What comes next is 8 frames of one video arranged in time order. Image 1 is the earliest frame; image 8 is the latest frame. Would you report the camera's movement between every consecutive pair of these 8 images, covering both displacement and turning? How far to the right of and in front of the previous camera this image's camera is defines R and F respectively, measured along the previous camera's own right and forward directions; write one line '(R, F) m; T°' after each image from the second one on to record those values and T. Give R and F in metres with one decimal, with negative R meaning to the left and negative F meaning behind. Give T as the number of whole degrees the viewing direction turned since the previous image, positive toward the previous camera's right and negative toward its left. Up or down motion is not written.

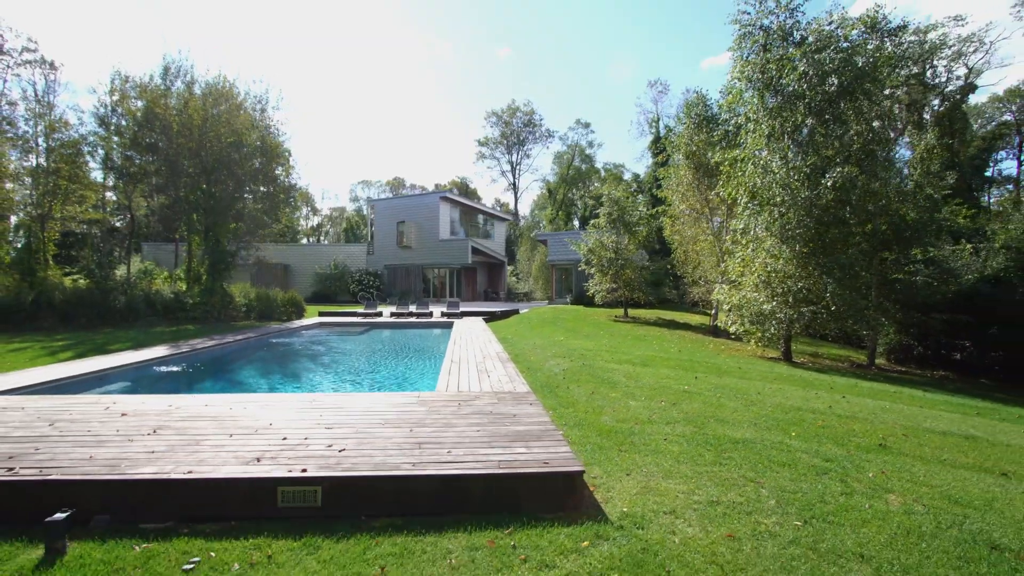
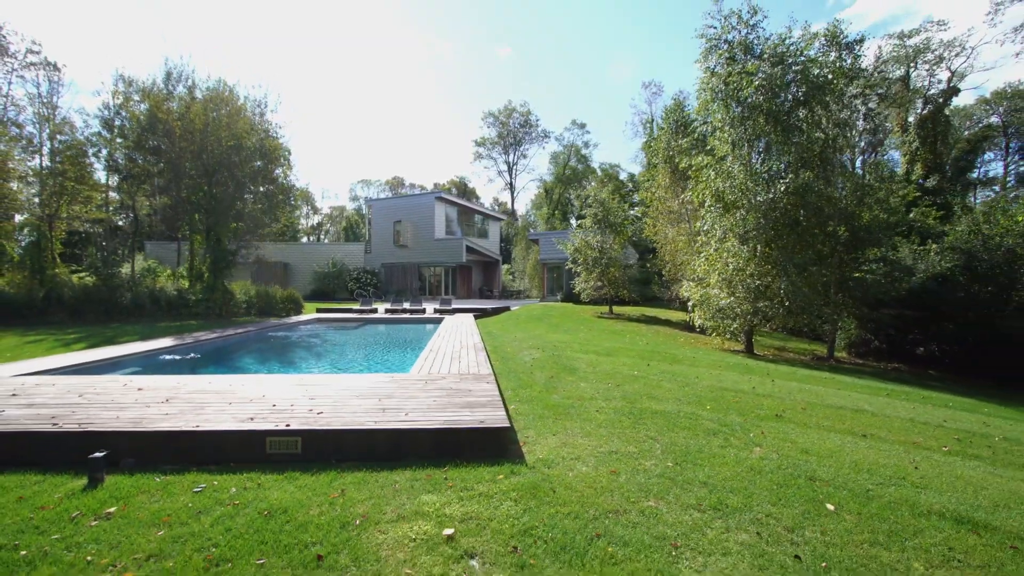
(+0.5, -0.9) m; 0°
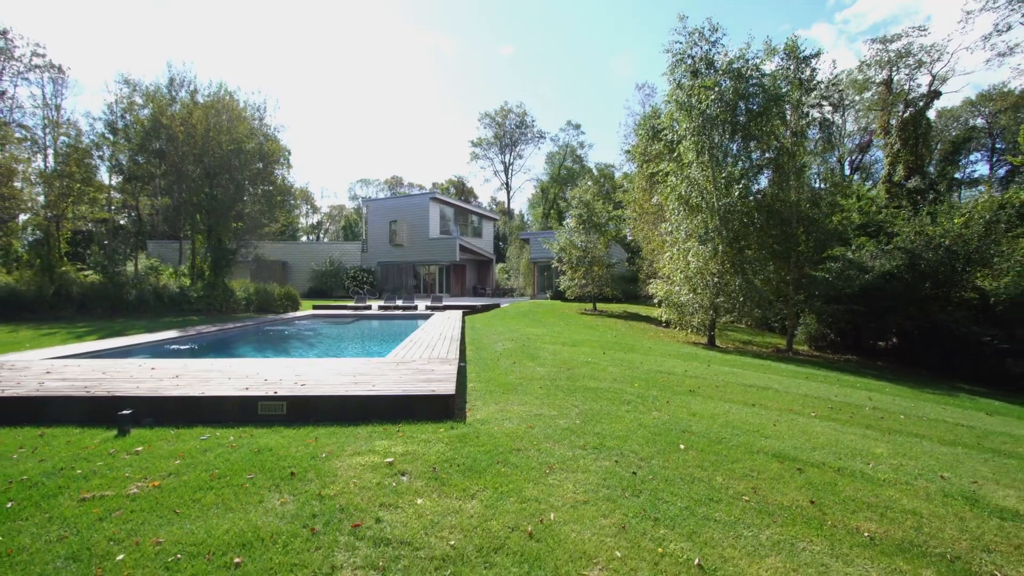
(+0.6, -1.0) m; 0°
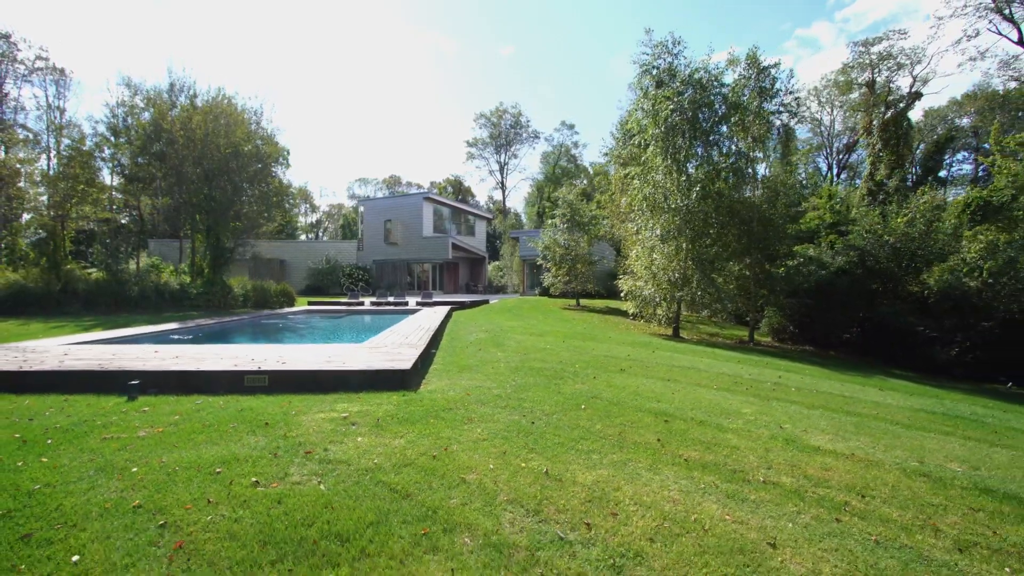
(+0.7, -1.0) m; 0°
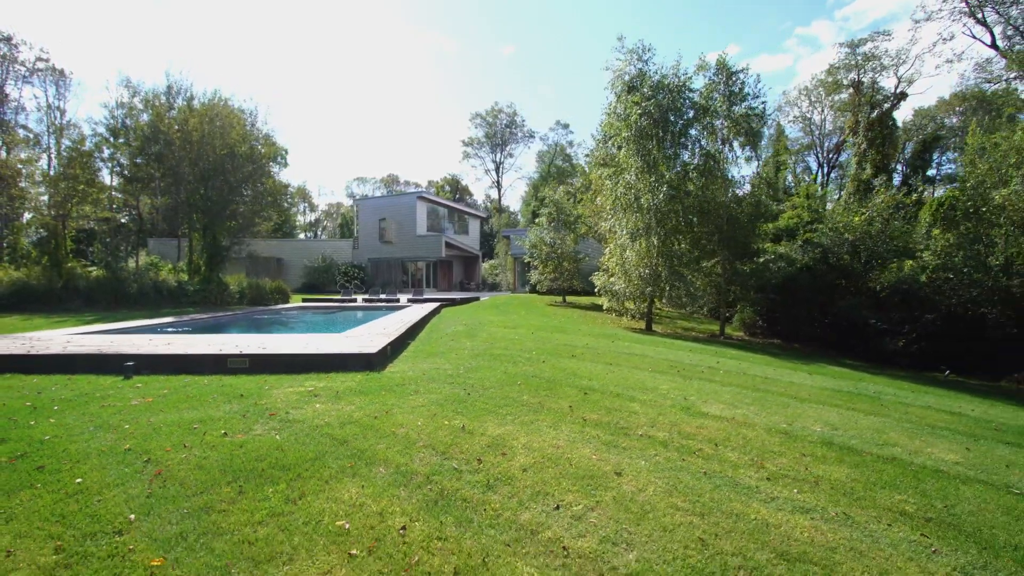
(+0.6, -0.7) m; 0°
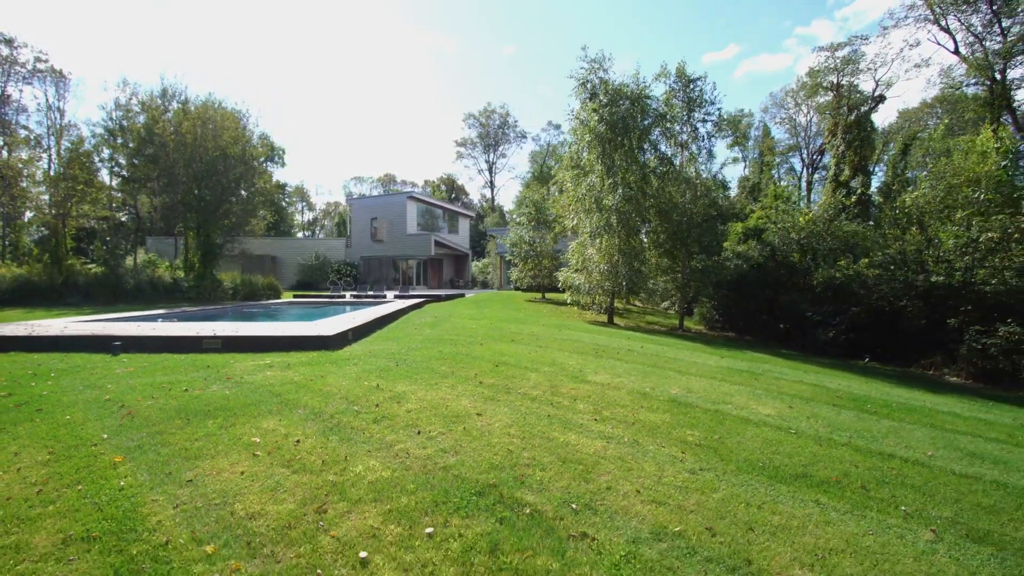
(+1.0, -1.0) m; 0°
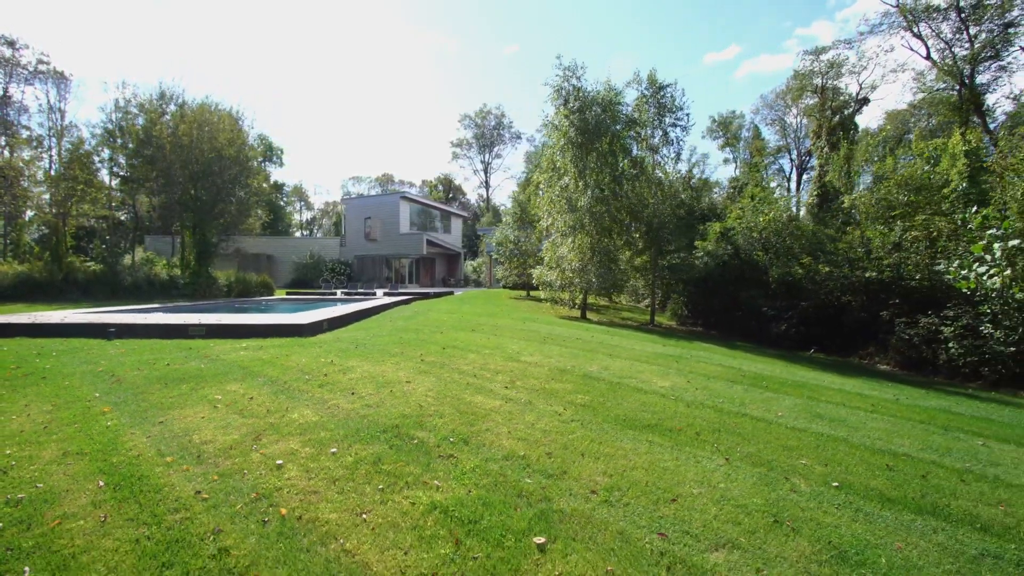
(+0.8, -0.9) m; 0°
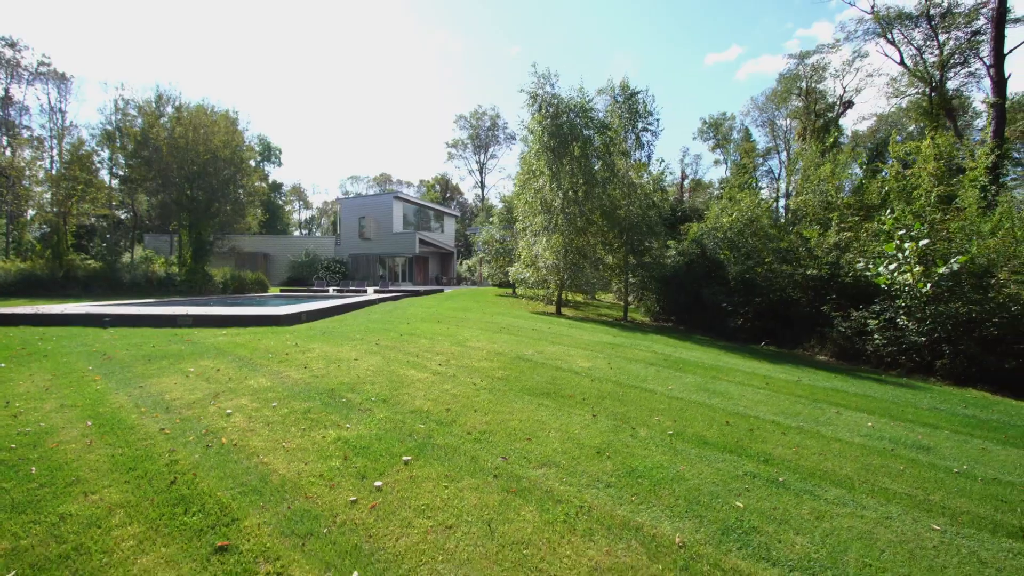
(+0.8, -0.9) m; 0°
